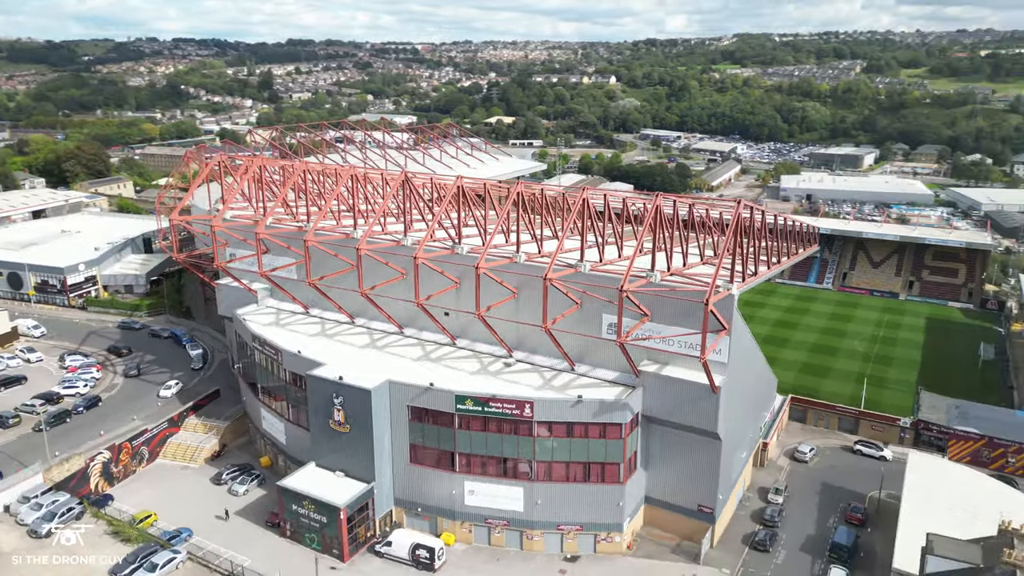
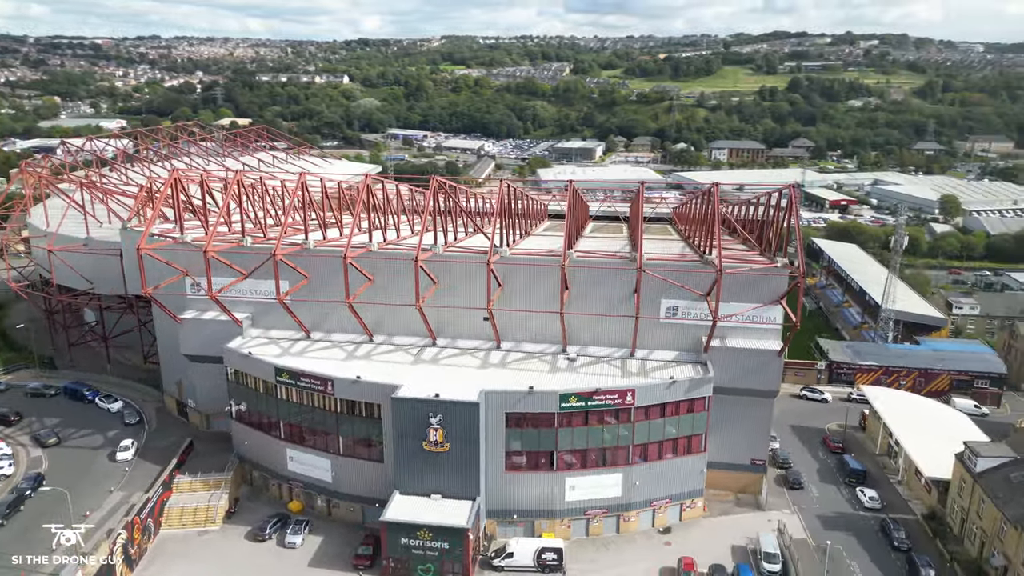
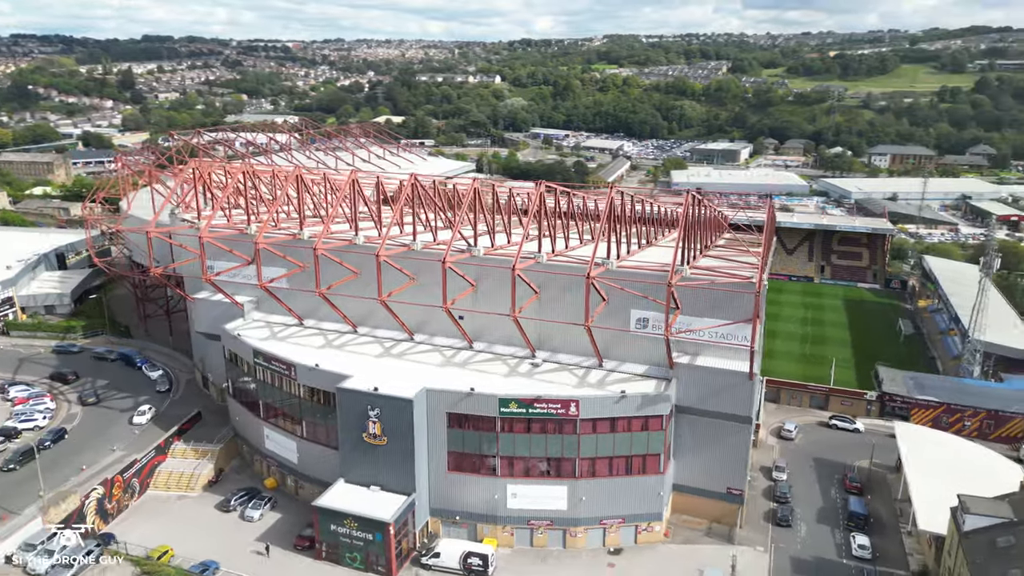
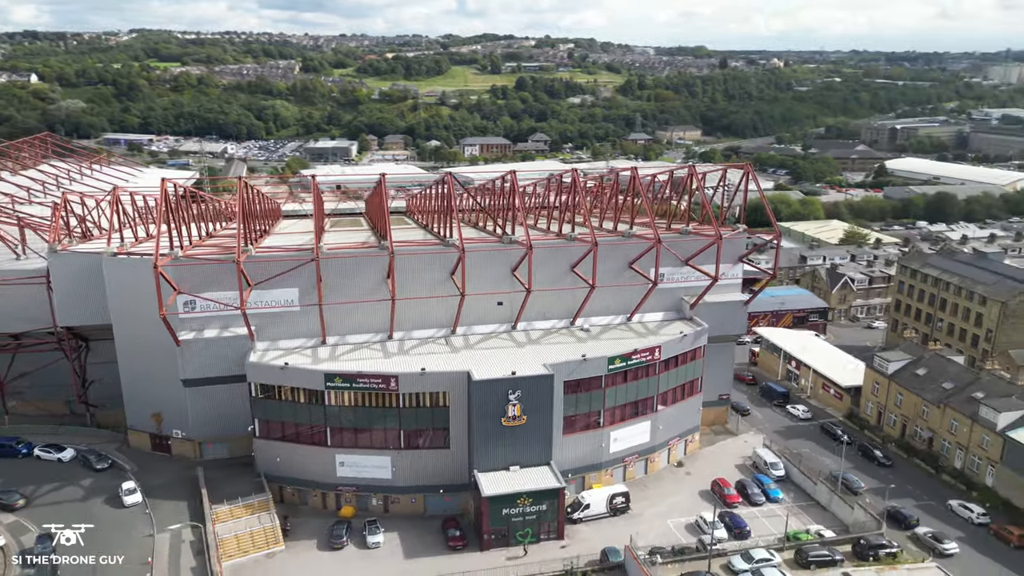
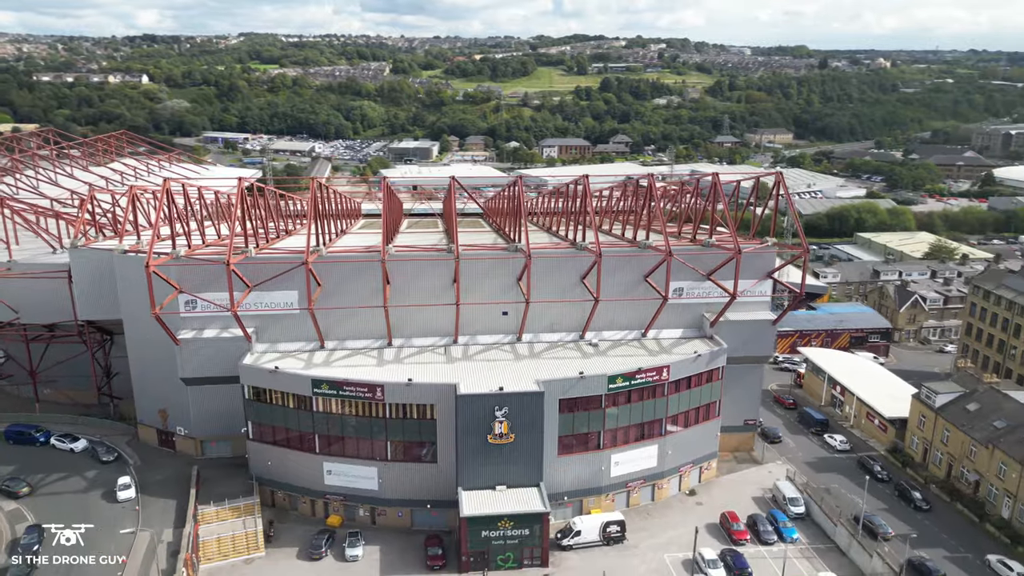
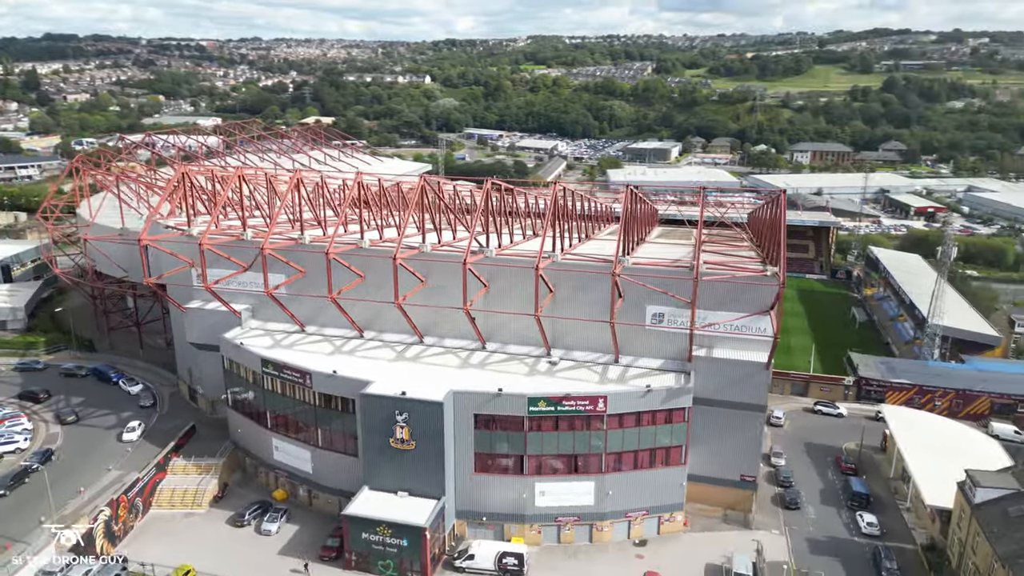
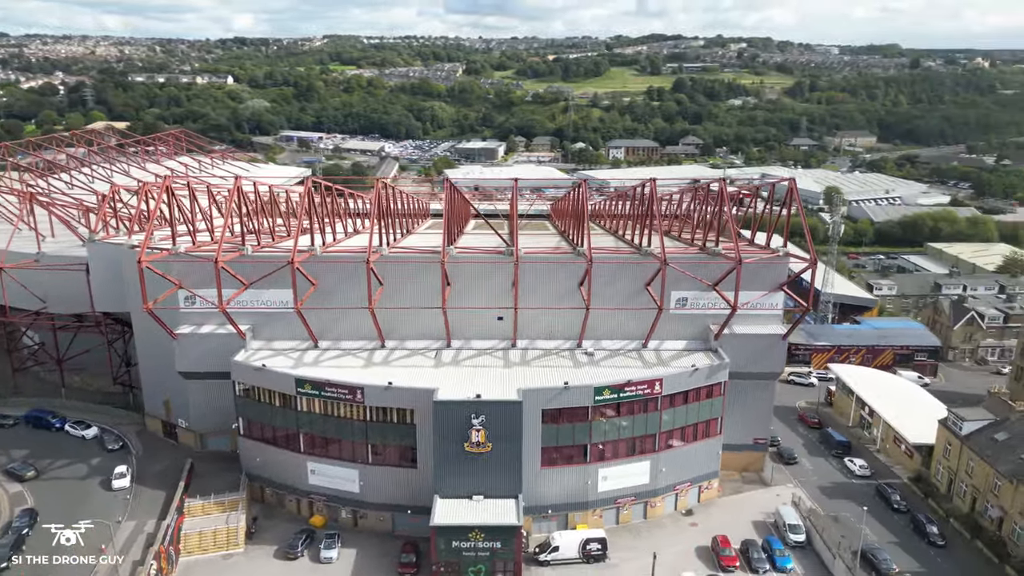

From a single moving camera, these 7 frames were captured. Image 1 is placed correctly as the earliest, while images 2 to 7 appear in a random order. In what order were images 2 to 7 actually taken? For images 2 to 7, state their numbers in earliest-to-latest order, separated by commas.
3, 6, 2, 7, 5, 4
